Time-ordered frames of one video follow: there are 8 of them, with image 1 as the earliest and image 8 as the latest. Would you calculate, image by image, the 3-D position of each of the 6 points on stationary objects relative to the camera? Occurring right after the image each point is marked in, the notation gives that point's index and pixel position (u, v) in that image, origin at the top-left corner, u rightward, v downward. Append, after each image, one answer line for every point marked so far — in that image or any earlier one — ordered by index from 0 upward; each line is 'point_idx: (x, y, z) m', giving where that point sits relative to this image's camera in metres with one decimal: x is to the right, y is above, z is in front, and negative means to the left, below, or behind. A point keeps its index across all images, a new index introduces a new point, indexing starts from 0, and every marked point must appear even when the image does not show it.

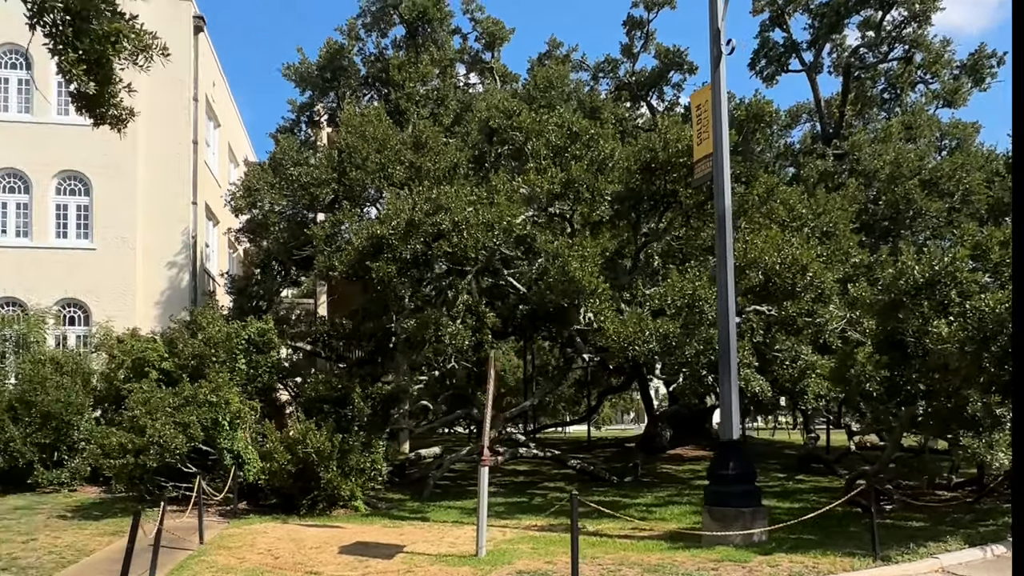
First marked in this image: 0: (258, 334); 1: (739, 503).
0: (-5.1, -0.9, +16.8) m
1: (+3.0, -2.9, +11.1) m
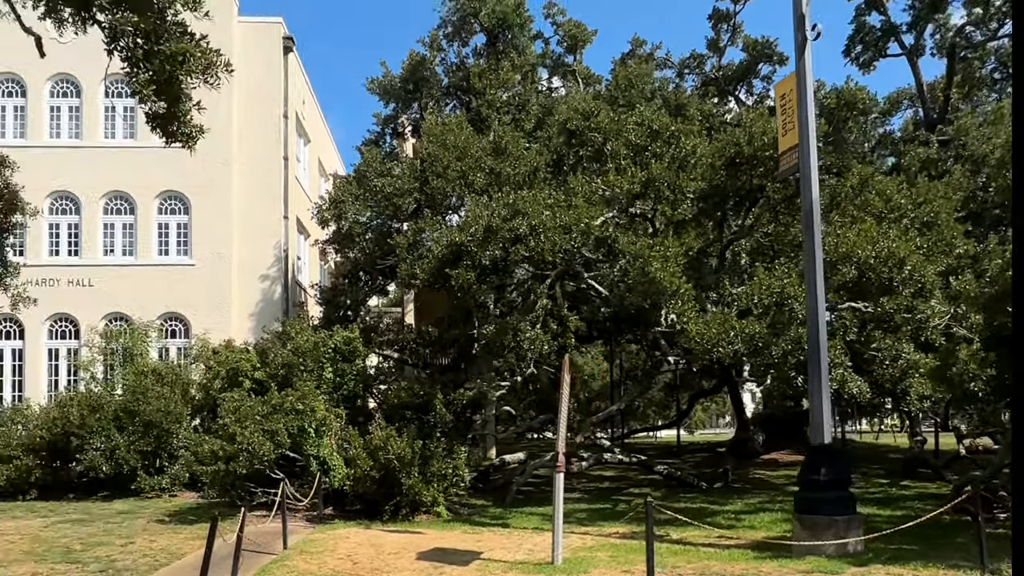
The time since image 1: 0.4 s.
0: (-3.4, -1.1, +17.1) m
1: (+4.0, -2.8, +10.5) m
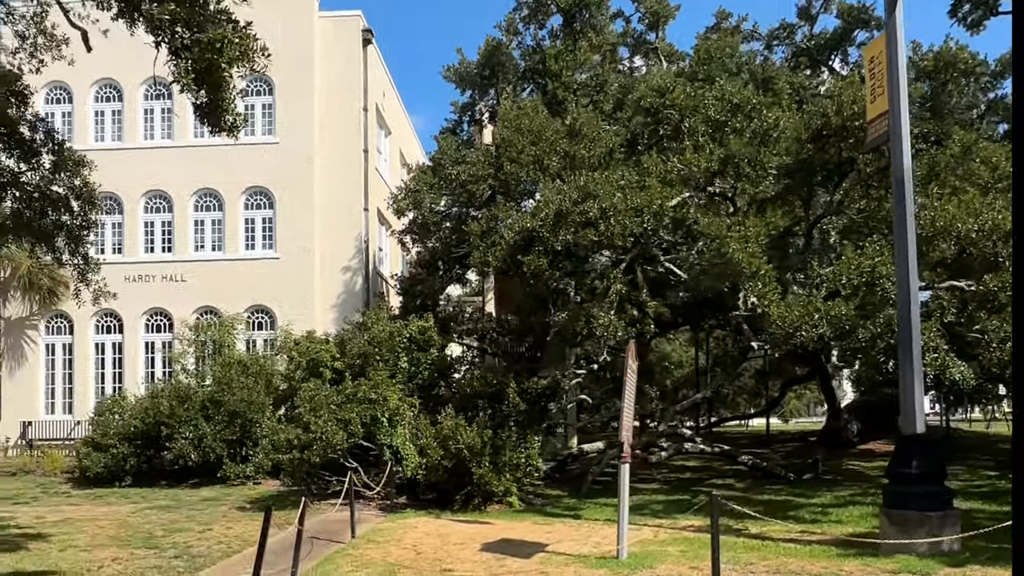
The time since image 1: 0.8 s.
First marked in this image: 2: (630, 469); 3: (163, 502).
0: (-1.9, -0.9, +17.1) m
1: (+4.8, -2.5, +9.7) m
2: (+1.3, -2.0, +9.4) m
3: (-6.4, -3.9, +15.1) m
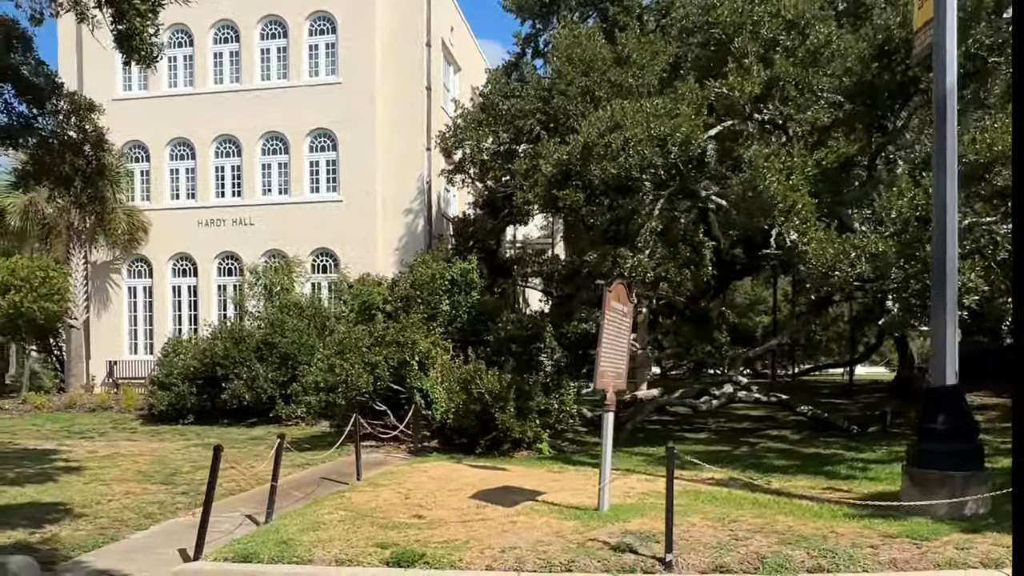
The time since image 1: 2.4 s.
0: (-1.0, +0.3, +16.8) m
1: (+4.6, -1.9, +8.7) m
2: (+1.1, -1.4, +8.9) m
3: (-5.7, -2.9, +15.7) m
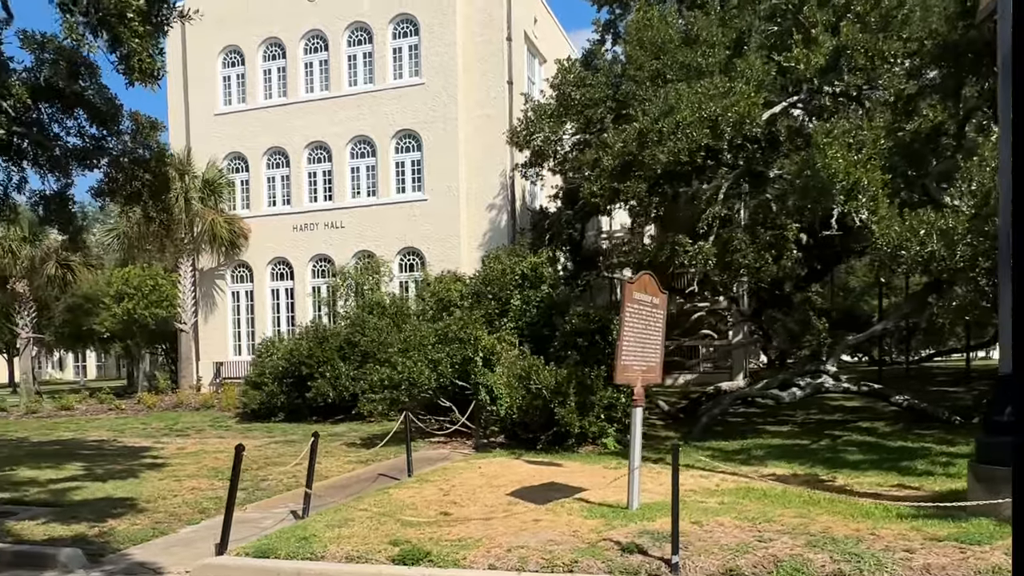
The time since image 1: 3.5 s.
0: (+0.4, +0.4, +16.7) m
1: (+4.8, -1.6, +7.9) m
2: (+1.3, -1.3, +8.5) m
3: (-4.3, -2.9, +16.3) m
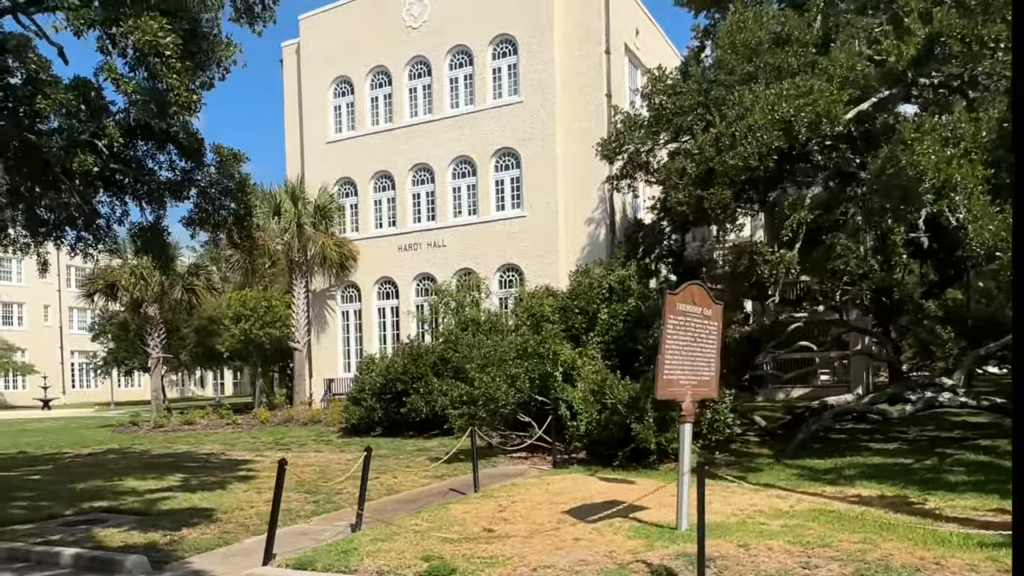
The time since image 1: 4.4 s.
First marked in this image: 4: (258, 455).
0: (+2.1, +0.1, +16.4) m
1: (+5.0, -1.6, +6.9) m
2: (+1.7, -1.4, +8.1) m
3: (-2.6, -3.3, +16.6) m
4: (-5.2, -3.4, +16.9) m
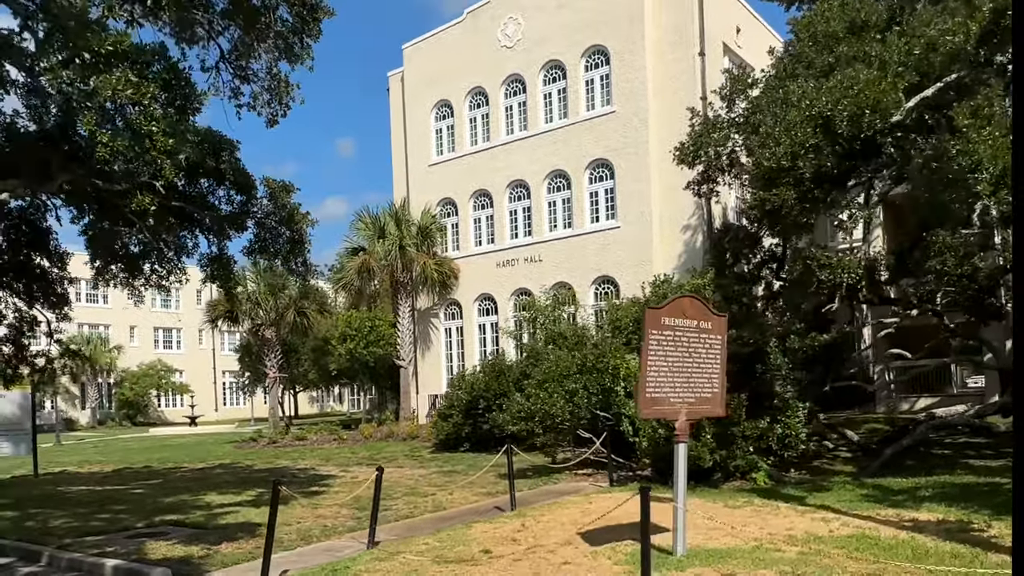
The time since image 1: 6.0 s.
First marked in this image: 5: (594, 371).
0: (+3.4, -0.1, +15.8) m
1: (+4.6, -1.6, +5.9) m
2: (+1.6, -1.5, +7.7) m
3: (-1.0, -3.6, +16.8) m
4: (-3.5, -3.8, +17.5) m
5: (+1.4, -1.4, +14.2) m
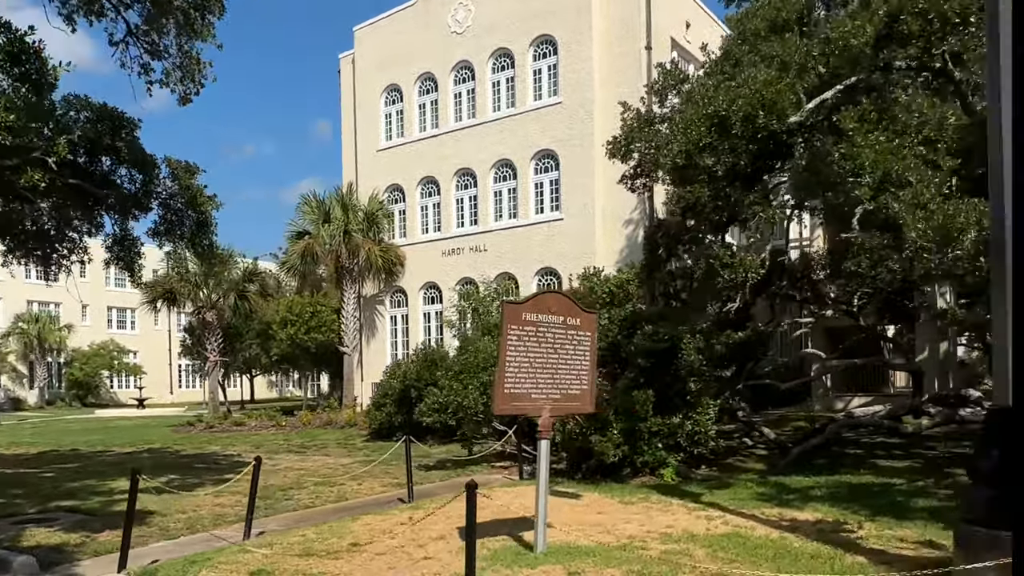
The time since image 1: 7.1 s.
0: (+1.9, +0.1, +15.8) m
1: (+3.4, -1.7, +5.9) m
2: (+0.3, -1.4, +7.6) m
3: (-2.6, -3.4, +16.7) m
4: (-5.1, -3.5, +17.3) m
5: (0.0, -1.3, +14.1) m
